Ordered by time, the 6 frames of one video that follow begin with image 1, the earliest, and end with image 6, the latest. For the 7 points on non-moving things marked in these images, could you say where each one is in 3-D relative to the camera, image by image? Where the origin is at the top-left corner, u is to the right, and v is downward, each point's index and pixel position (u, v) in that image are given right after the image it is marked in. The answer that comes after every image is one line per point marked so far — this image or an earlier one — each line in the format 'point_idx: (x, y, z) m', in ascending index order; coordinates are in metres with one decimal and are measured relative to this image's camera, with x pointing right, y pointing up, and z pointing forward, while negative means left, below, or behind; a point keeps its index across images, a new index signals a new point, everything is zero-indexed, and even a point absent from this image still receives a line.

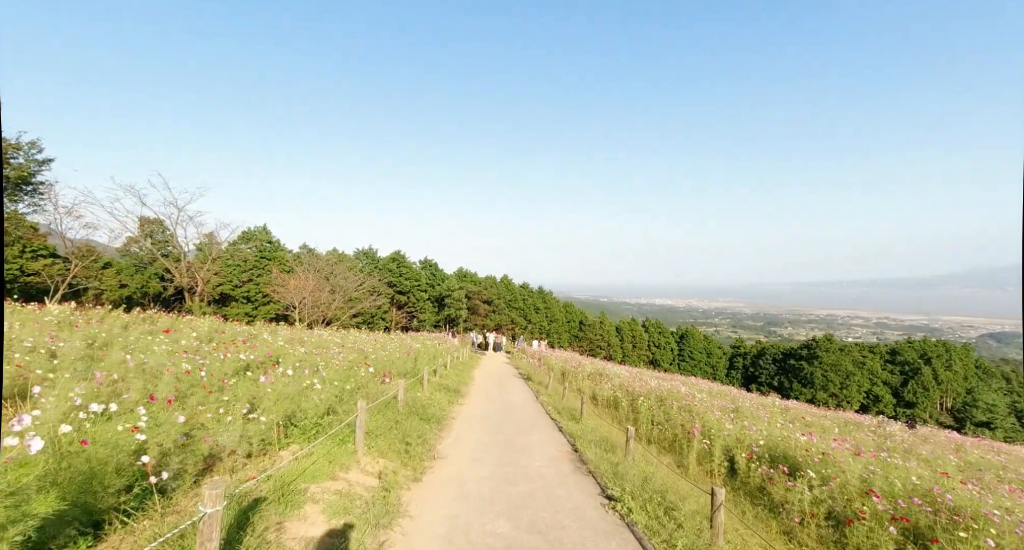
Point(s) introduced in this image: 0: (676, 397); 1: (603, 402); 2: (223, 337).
0: (+5.2, -3.9, +15.0) m
1: (+3.1, -4.3, +16.1) m
2: (-8.9, -1.9, +14.6) m
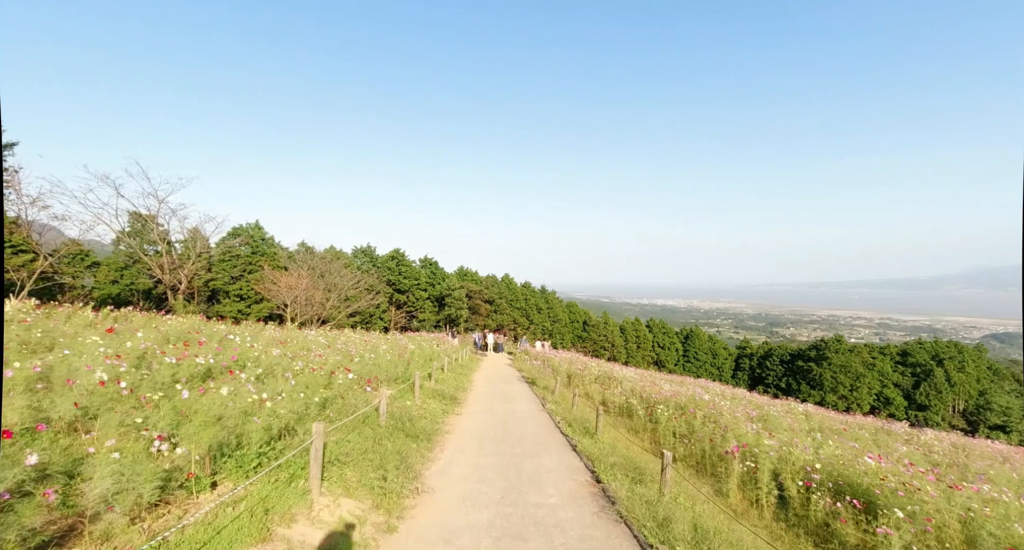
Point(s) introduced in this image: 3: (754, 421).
0: (+5.3, -3.7, +13.5) m
1: (+3.2, -4.2, +14.6) m
2: (-8.8, -1.7, +13.1) m
3: (+6.3, -3.8, +12.3) m
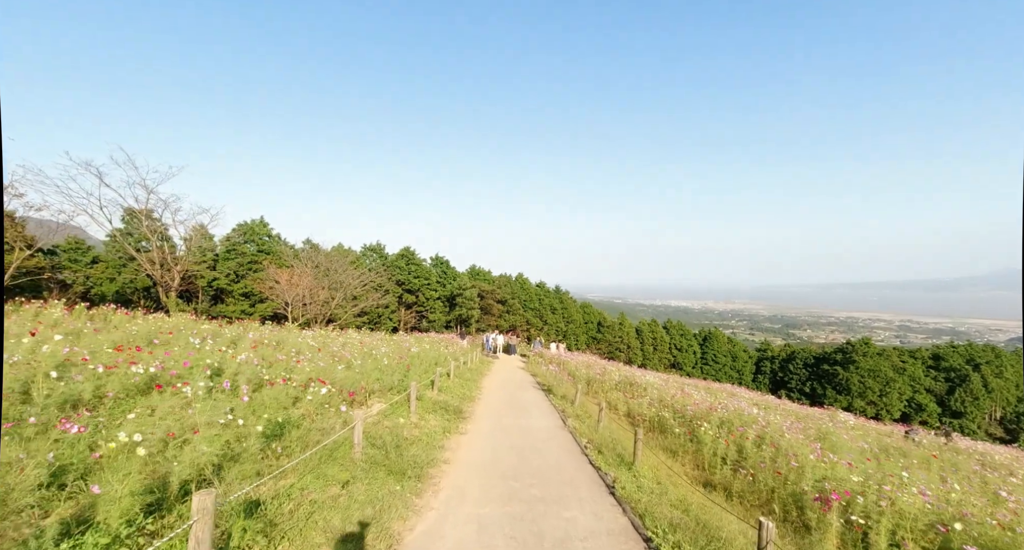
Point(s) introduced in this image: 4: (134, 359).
0: (+5.6, -3.5, +11.5) m
1: (+3.5, -4.0, +12.7) m
2: (-8.4, -1.5, +11.5) m
3: (+6.6, -3.6, +10.3) m
4: (-6.1, -1.4, +7.6) m
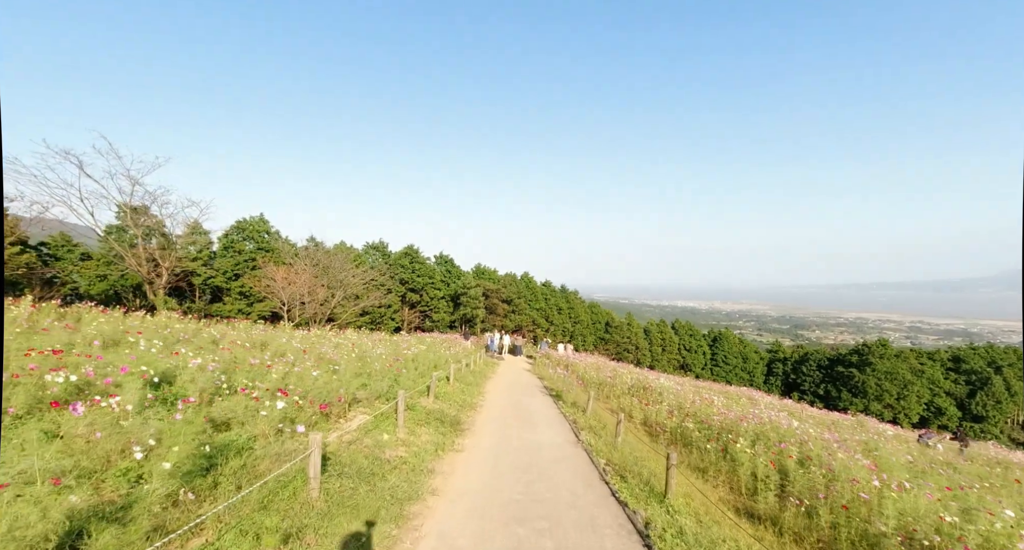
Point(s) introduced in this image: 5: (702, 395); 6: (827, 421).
0: (+5.7, -3.4, +10.1) m
1: (+3.7, -3.9, +11.3) m
2: (-8.3, -1.4, +10.3) m
3: (+6.7, -3.5, +8.9) m
4: (-6.1, -1.2, +6.4) m
5: (+7.6, -4.8, +19.1) m
6: (+11.3, -5.2, +17.0) m
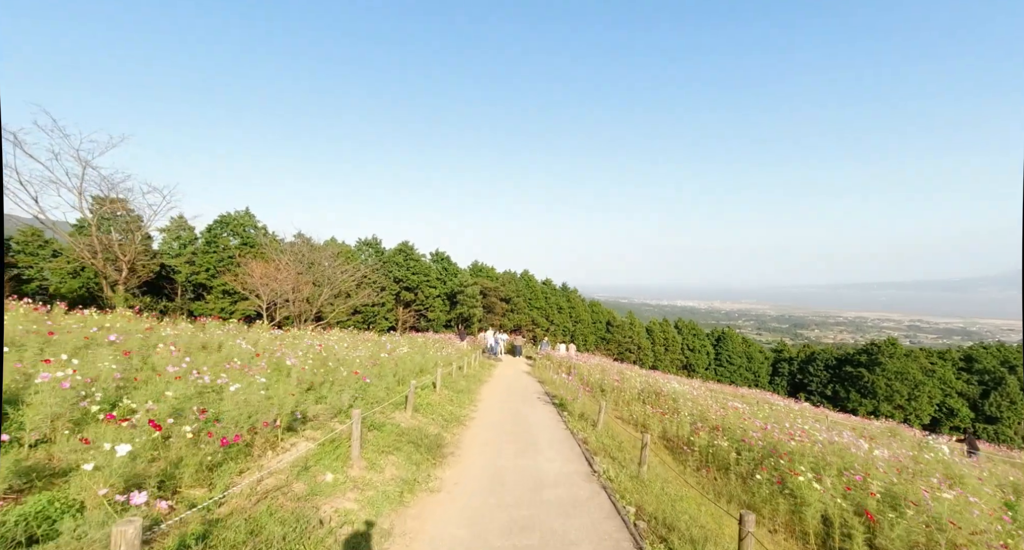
0: (+5.6, -3.1, +8.1) m
1: (+3.6, -3.6, +9.3) m
2: (-8.4, -1.1, +8.3) m
3: (+6.6, -3.2, +6.9) m
4: (-6.1, -1.0, +4.3) m
5: (+7.6, -4.5, +17.1) m
6: (+11.2, -4.9, +15.0) m
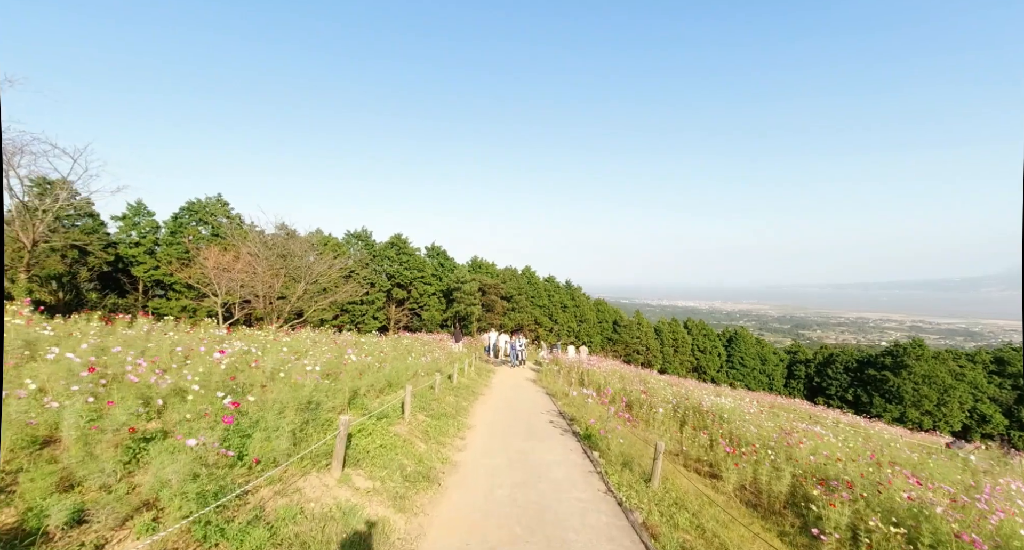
0: (+5.7, -2.6, +4.2) m
1: (+3.6, -3.1, +5.3) m
2: (-8.3, -0.6, +4.4) m
3: (+6.7, -2.8, +3.0) m
4: (-6.1, -0.5, +0.4) m
5: (+7.6, -4.1, +13.1) m
6: (+11.3, -4.4, +11.0) m
